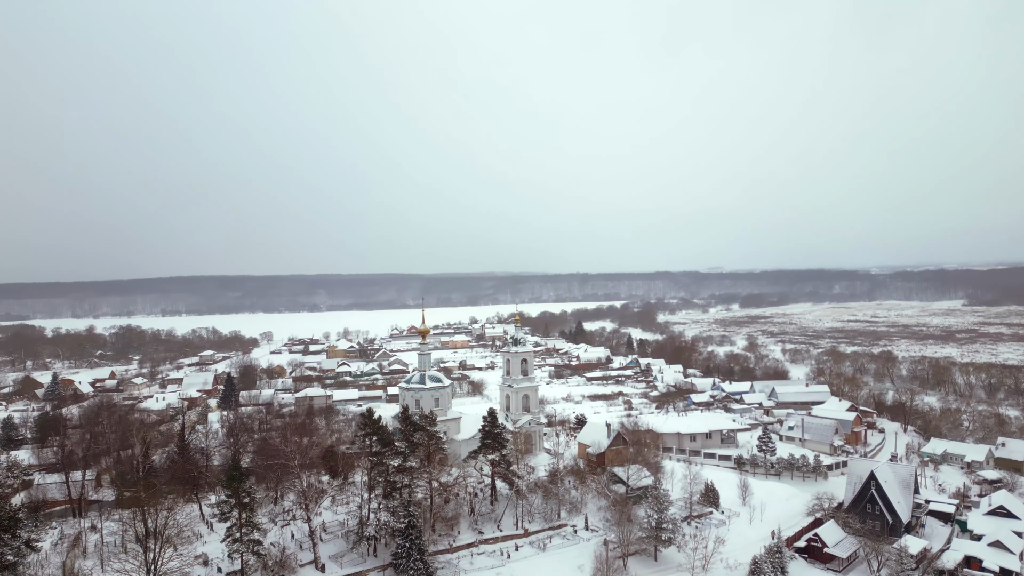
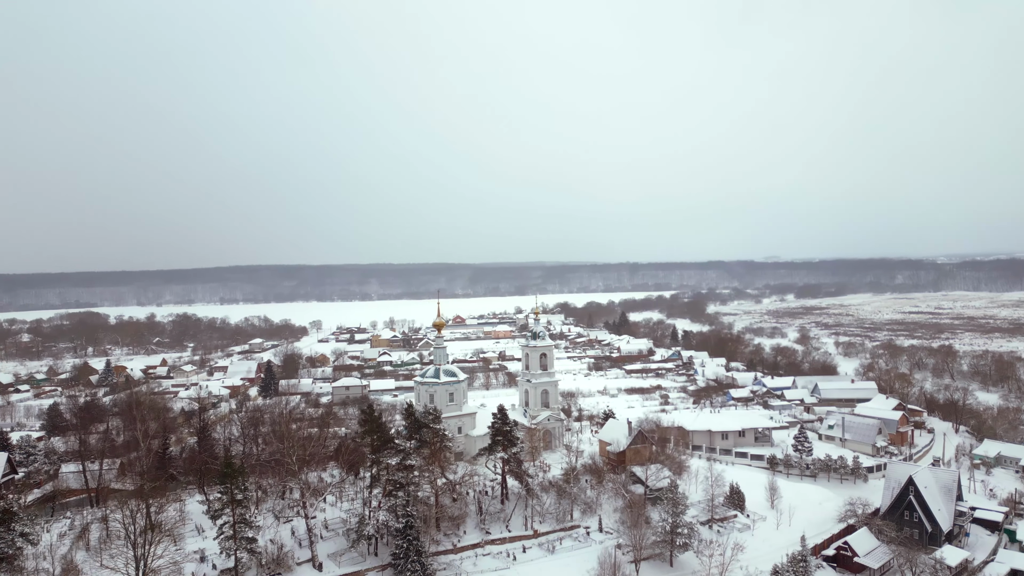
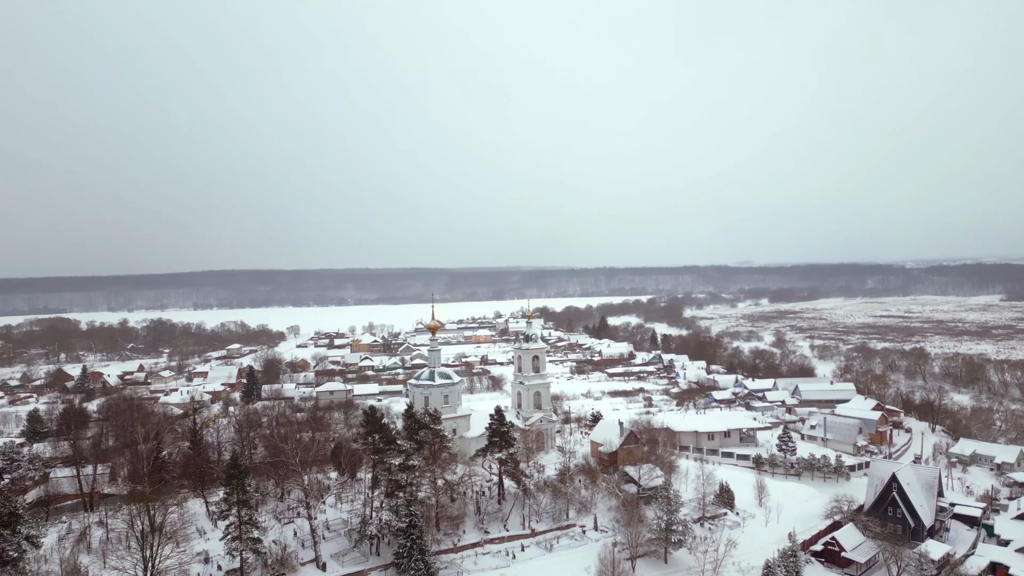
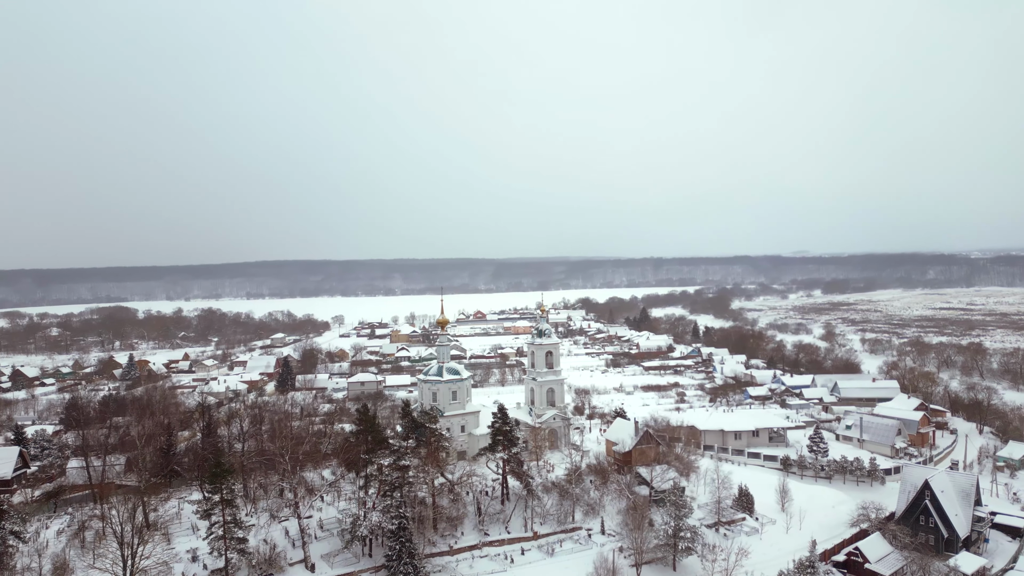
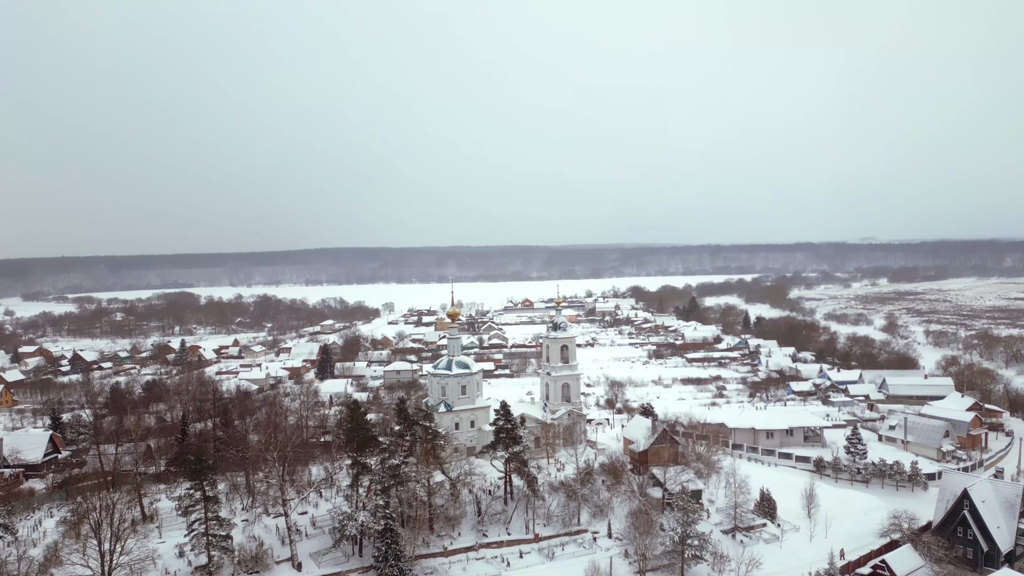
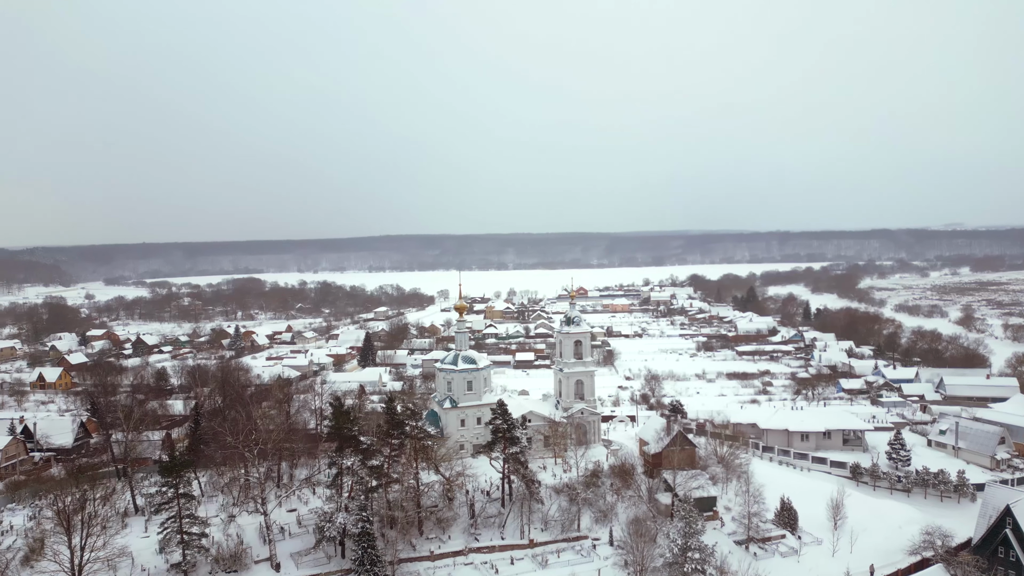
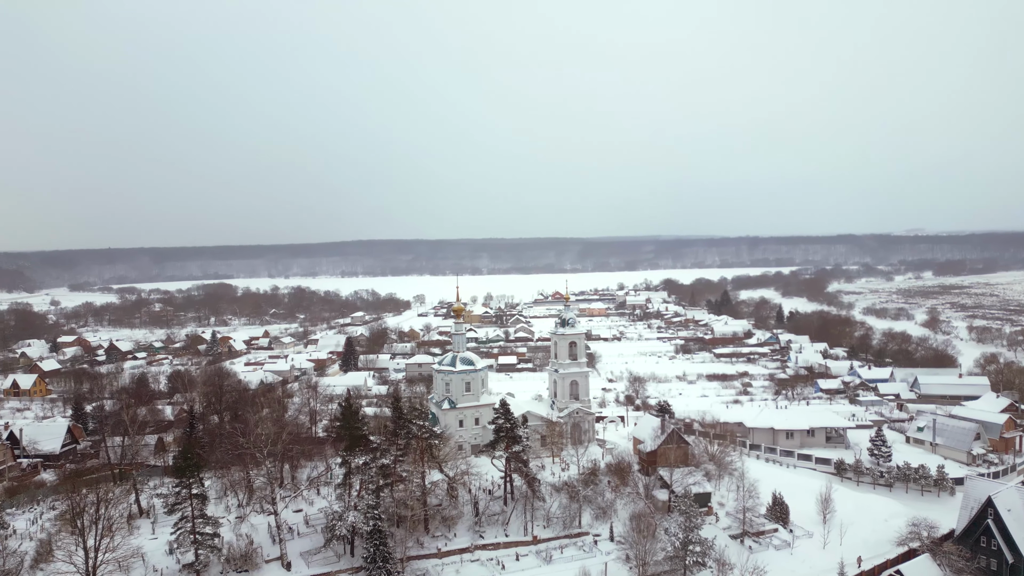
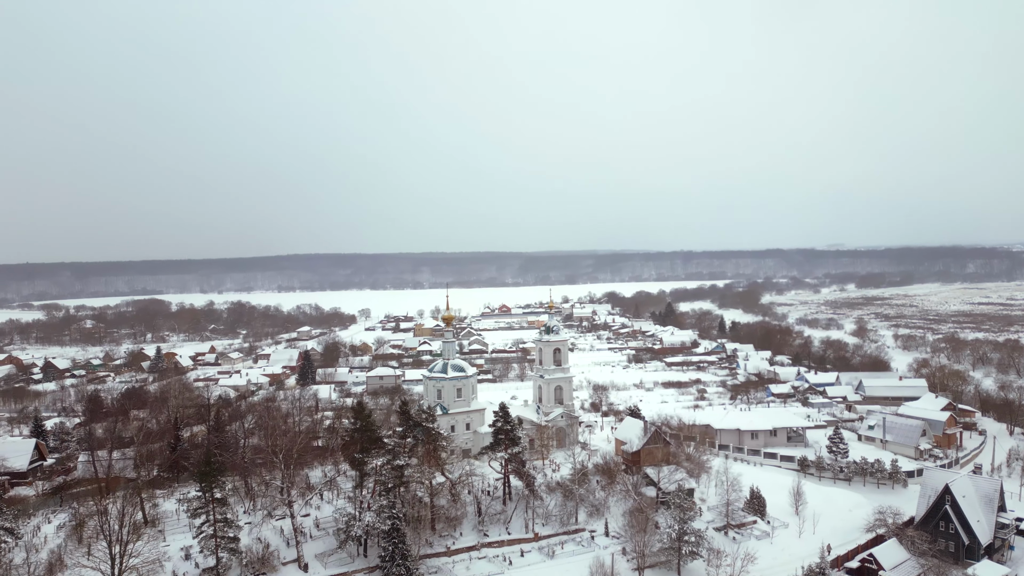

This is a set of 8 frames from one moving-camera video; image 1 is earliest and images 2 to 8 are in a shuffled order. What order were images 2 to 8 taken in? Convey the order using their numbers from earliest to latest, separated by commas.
3, 2, 4, 8, 5, 7, 6
